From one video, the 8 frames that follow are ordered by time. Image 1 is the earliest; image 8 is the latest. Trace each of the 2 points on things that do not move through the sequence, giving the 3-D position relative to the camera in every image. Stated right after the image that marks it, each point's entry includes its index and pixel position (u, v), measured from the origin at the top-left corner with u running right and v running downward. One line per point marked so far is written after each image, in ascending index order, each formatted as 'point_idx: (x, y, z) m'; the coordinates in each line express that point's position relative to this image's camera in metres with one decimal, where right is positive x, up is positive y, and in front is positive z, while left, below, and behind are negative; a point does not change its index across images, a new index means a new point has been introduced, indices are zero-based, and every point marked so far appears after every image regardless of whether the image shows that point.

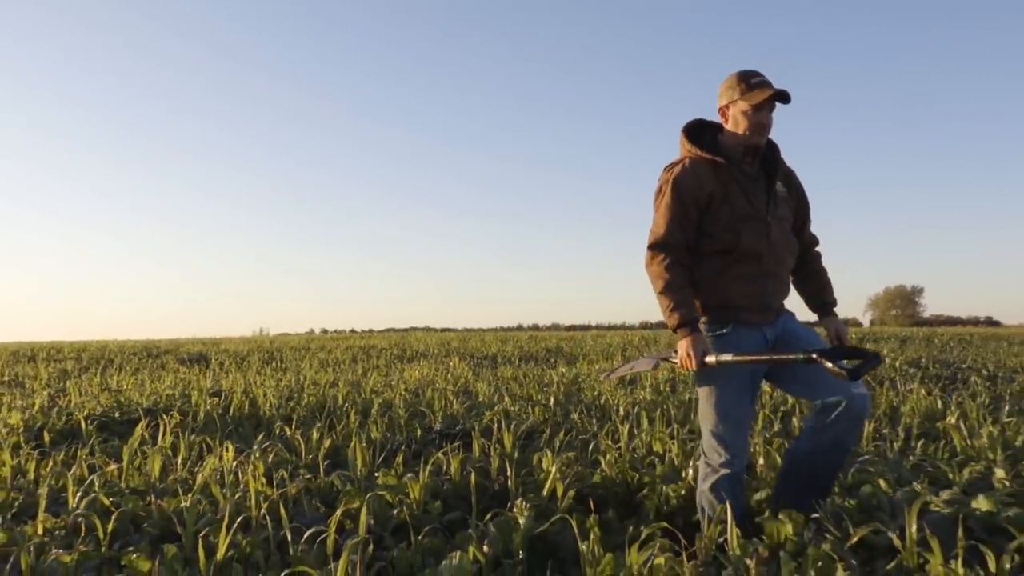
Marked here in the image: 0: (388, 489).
0: (-0.5, -0.9, +3.9) m
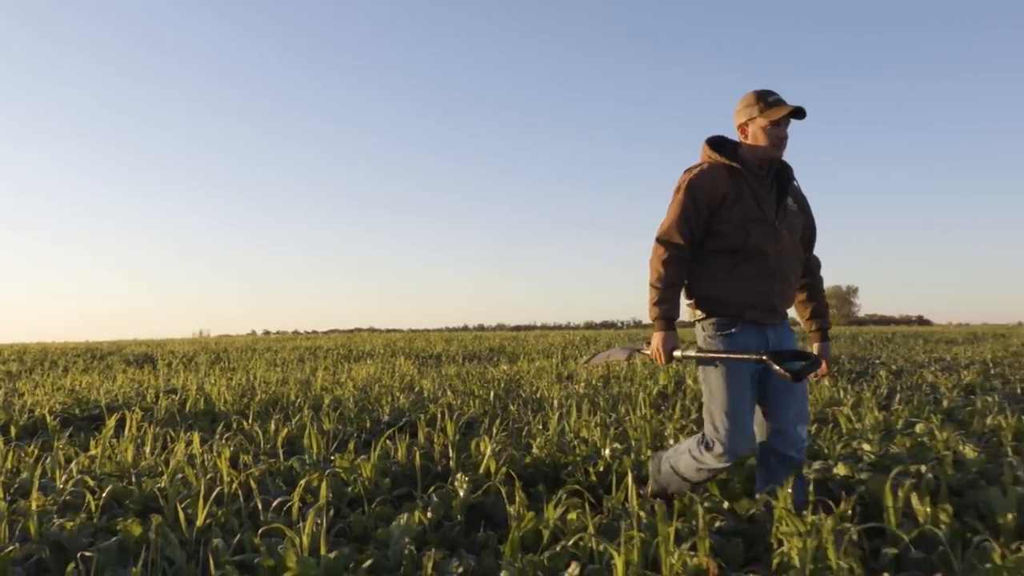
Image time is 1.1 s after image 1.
0: (-0.9, -0.9, +4.4) m
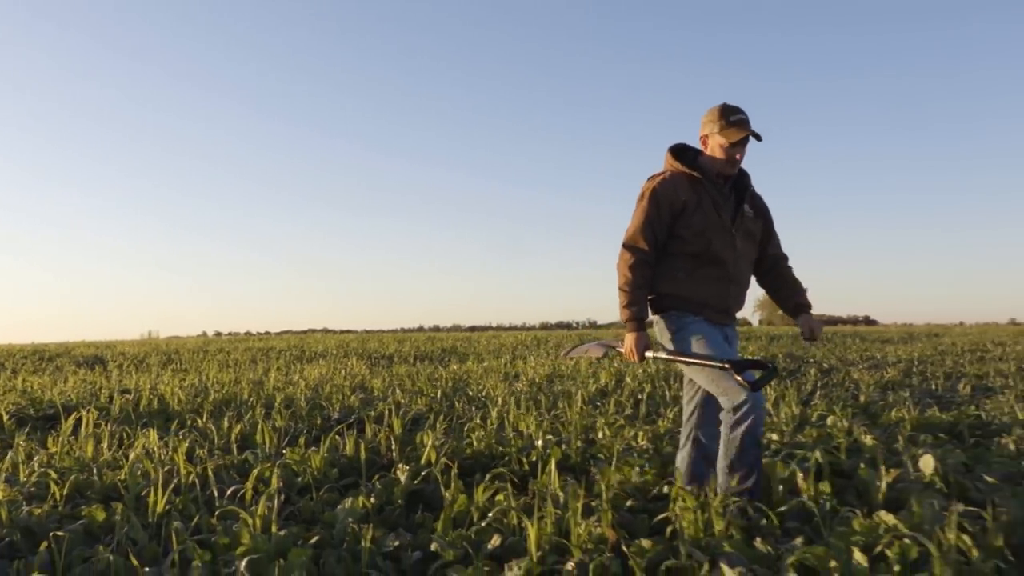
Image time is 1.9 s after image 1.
0: (-1.2, -0.9, +4.8) m
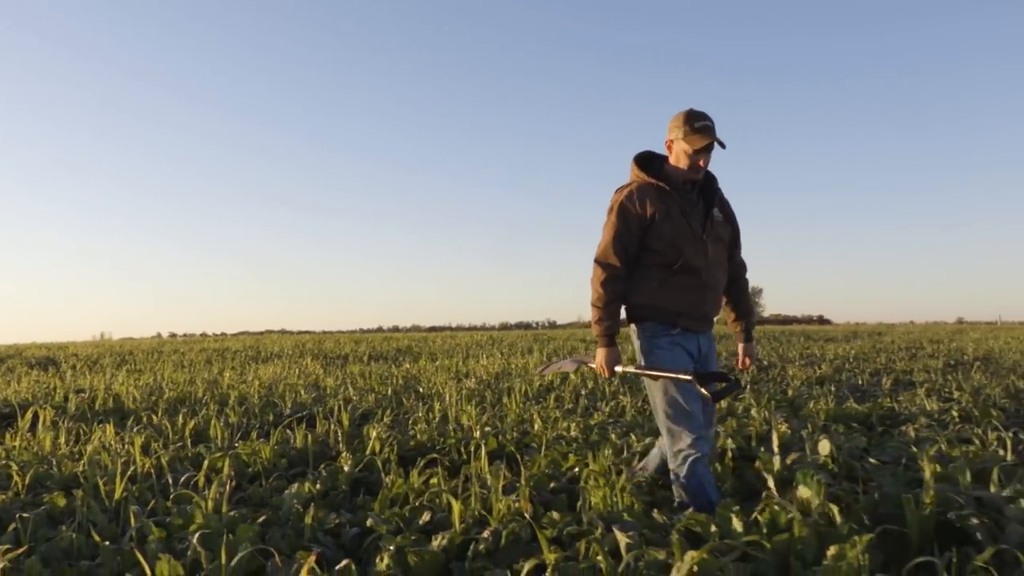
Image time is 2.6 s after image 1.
0: (-1.6, -1.0, +5.1) m
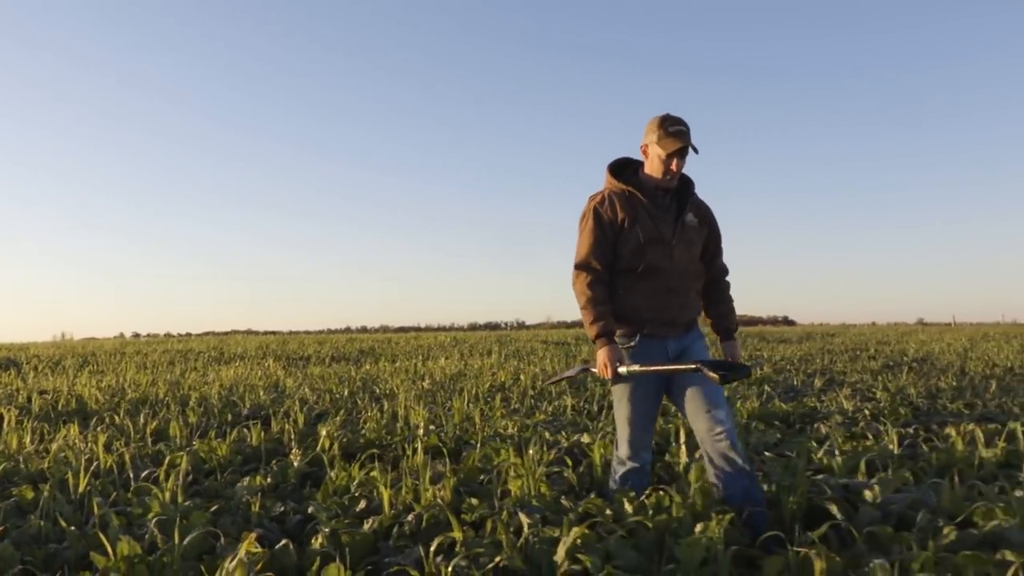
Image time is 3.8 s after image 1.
0: (-1.9, -1.0, +5.4) m
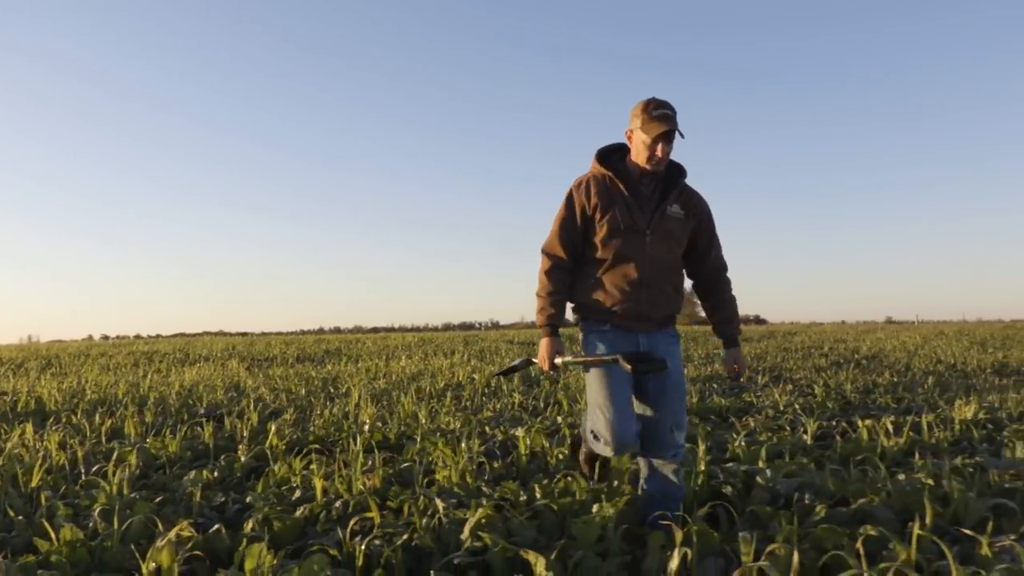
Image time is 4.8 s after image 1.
0: (-2.3, -1.0, +5.7) m
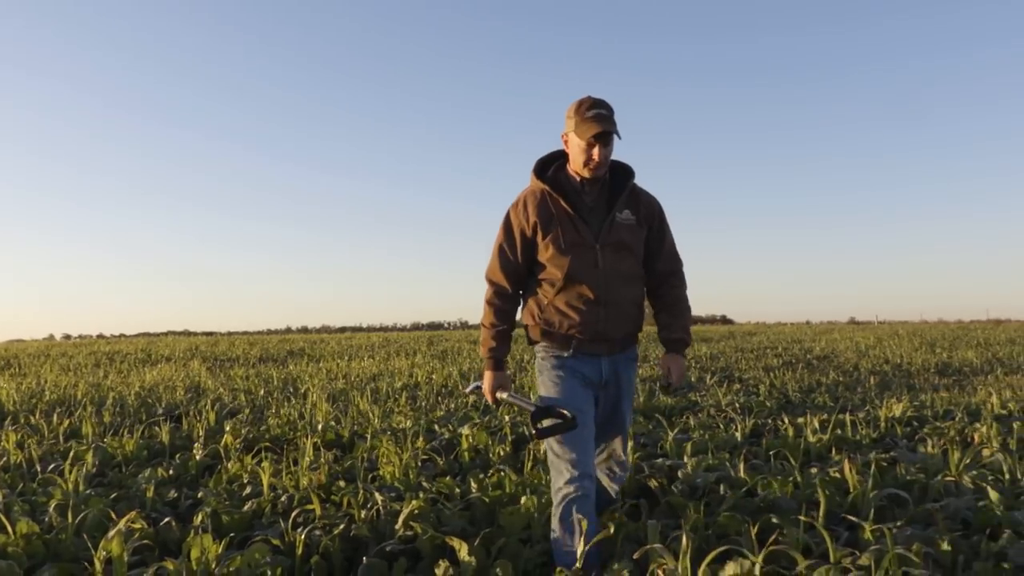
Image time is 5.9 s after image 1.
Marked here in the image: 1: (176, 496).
0: (-2.7, -1.1, +5.8) m
1: (-1.7, -1.1, +4.4) m
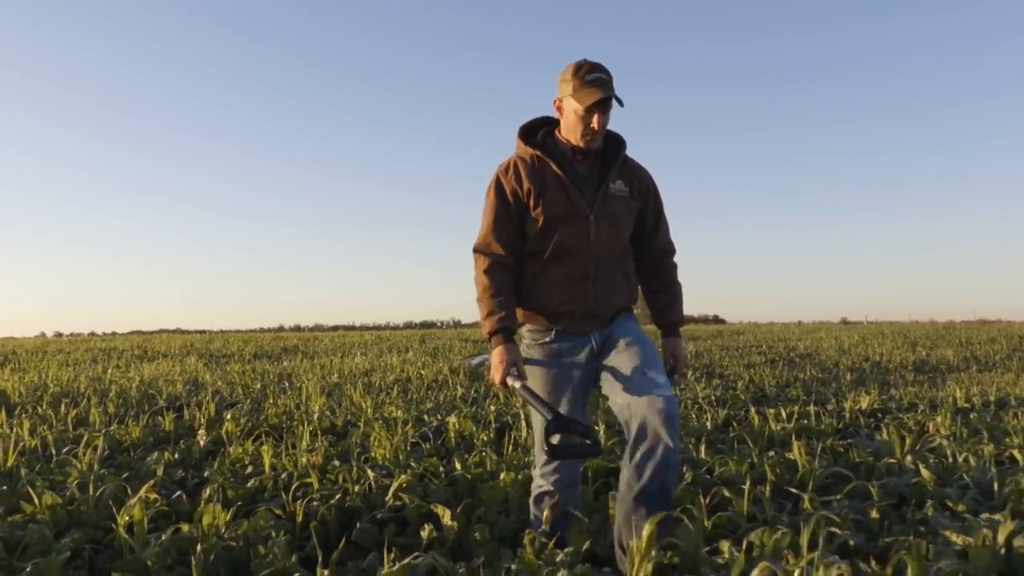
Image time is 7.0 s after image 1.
0: (-2.8, -1.0, +6.2) m
1: (-1.8, -1.0, +4.8) m
